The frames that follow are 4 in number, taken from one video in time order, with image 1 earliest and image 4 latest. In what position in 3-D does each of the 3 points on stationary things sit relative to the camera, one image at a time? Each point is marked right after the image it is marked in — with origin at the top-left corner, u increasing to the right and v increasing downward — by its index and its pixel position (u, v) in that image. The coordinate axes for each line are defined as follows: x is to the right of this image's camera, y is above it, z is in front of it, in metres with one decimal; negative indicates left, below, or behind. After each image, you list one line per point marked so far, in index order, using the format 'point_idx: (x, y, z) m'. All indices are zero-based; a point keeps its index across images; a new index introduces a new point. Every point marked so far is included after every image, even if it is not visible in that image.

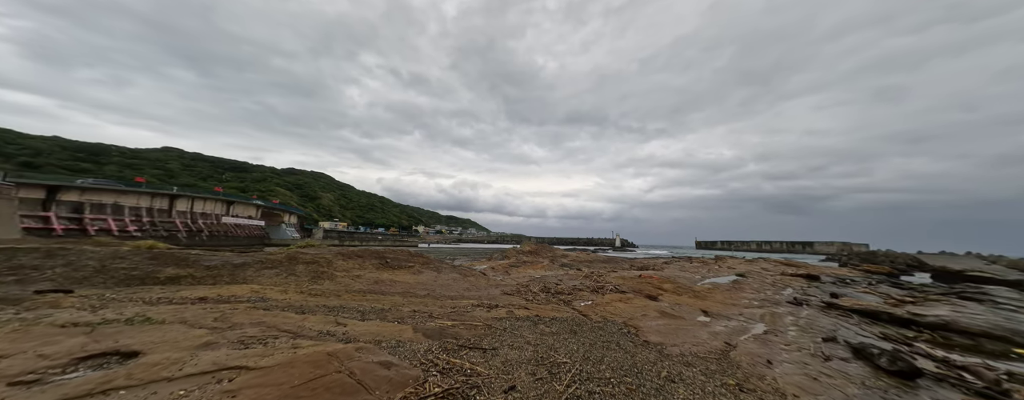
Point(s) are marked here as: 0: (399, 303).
0: (-3.0, -2.8, +8.0) m
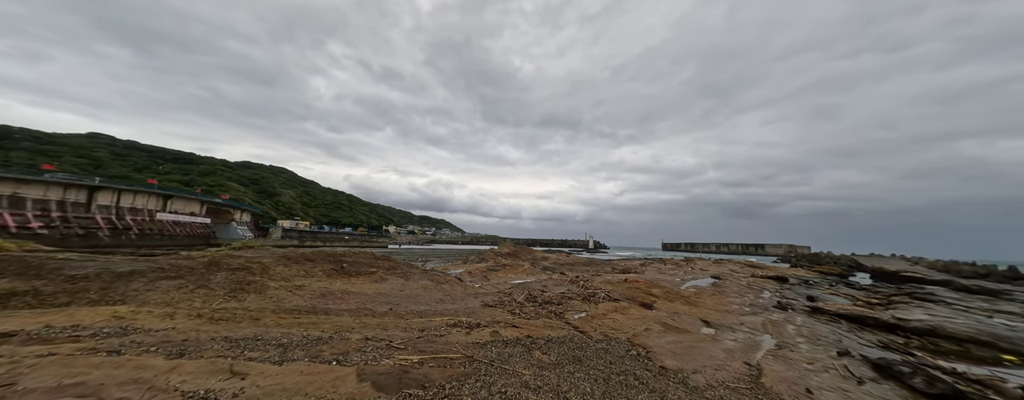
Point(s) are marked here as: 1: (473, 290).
0: (-3.3, -2.6, +5.9) m
1: (-1.7, -4.0, +13.1) m
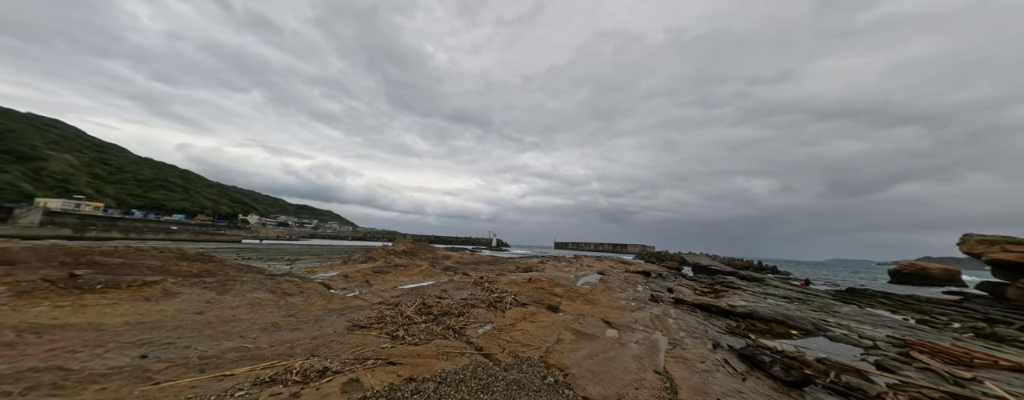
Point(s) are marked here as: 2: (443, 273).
0: (-4.7, -1.9, +2.3) m
1: (-5.6, -3.4, +9.6) m
2: (-4.6, -4.8, +19.3) m
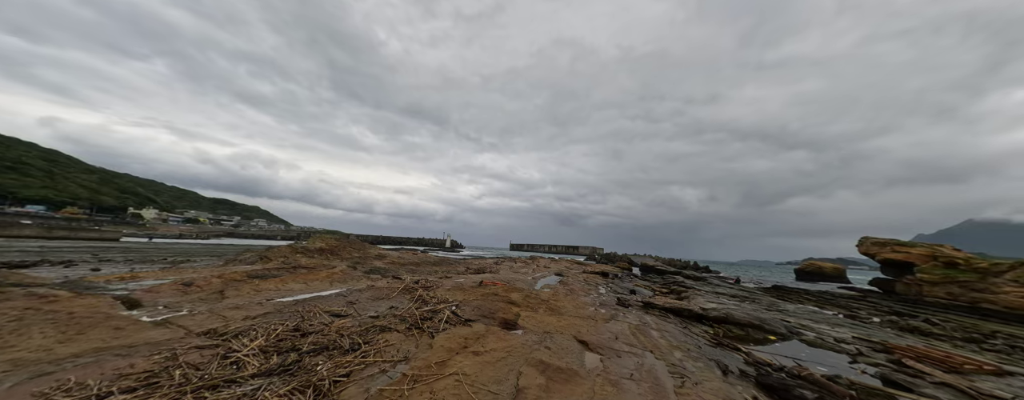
0: (-4.9, -0.8, -2.2) m
1: (-6.9, -2.3, +4.9) m
2: (-7.4, -3.8, +14.6) m
